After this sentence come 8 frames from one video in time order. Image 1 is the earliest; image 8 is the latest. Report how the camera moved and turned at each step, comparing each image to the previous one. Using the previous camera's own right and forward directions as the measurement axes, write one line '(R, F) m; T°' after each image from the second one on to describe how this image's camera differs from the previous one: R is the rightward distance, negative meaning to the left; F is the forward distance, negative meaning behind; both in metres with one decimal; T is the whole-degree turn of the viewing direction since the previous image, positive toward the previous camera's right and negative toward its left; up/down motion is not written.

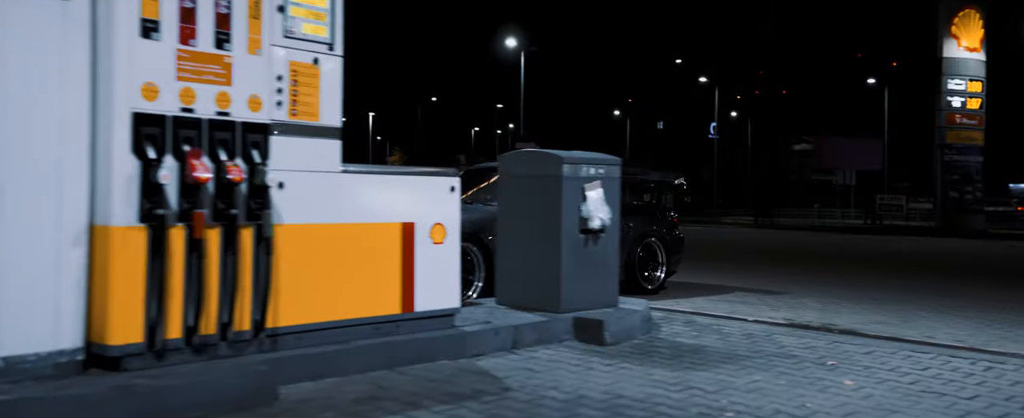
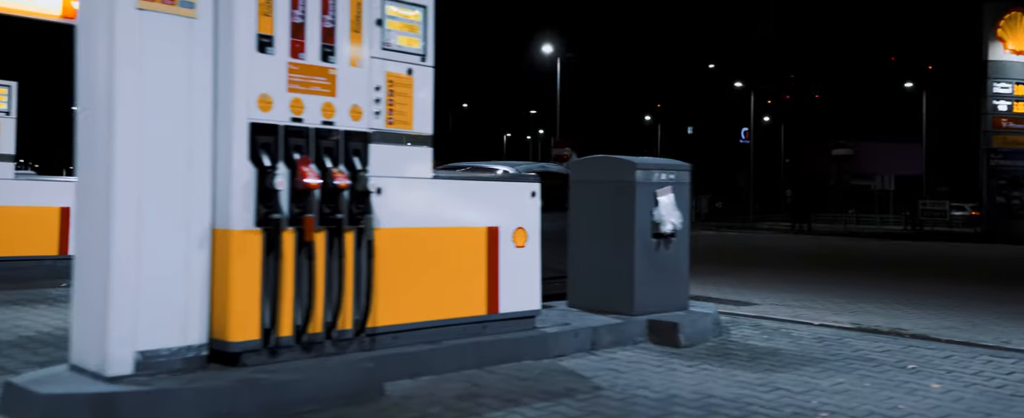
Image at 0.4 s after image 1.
(-0.3, -0.2) m; -3°
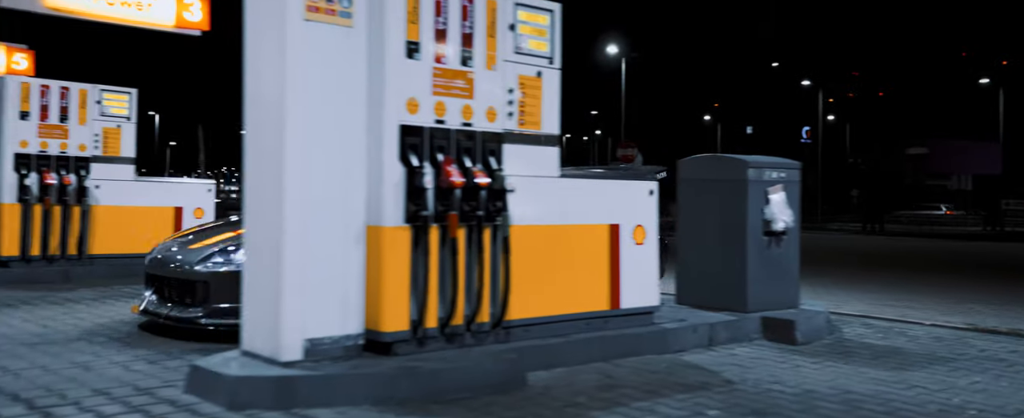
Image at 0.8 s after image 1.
(-0.4, -0.2) m; -5°
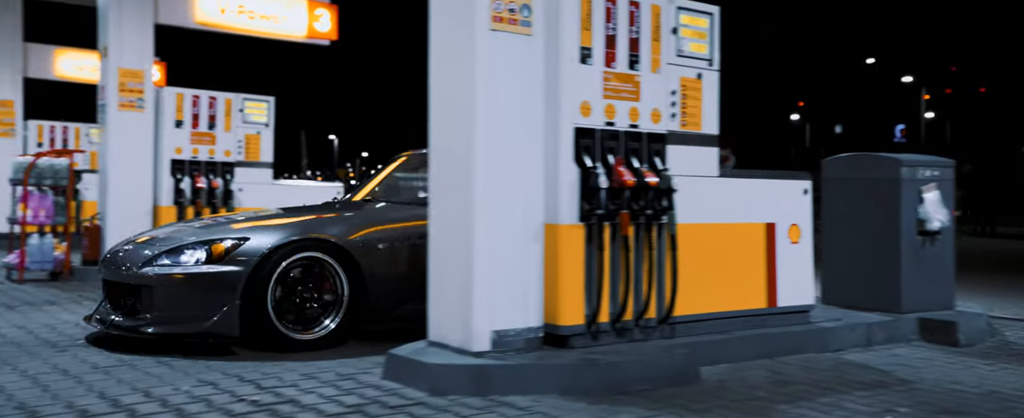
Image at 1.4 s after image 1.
(-0.4, -0.2) m; -7°
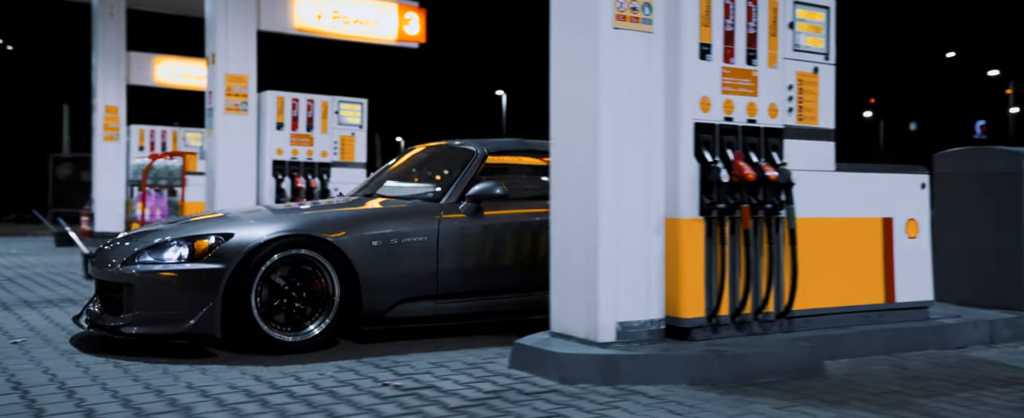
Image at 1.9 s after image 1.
(-0.3, -0.1) m; -5°
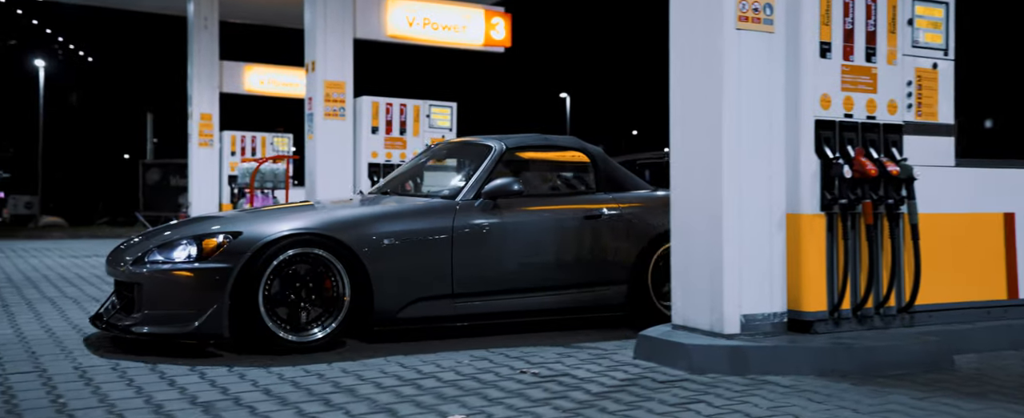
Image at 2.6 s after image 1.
(-0.3, -0.2) m; -5°
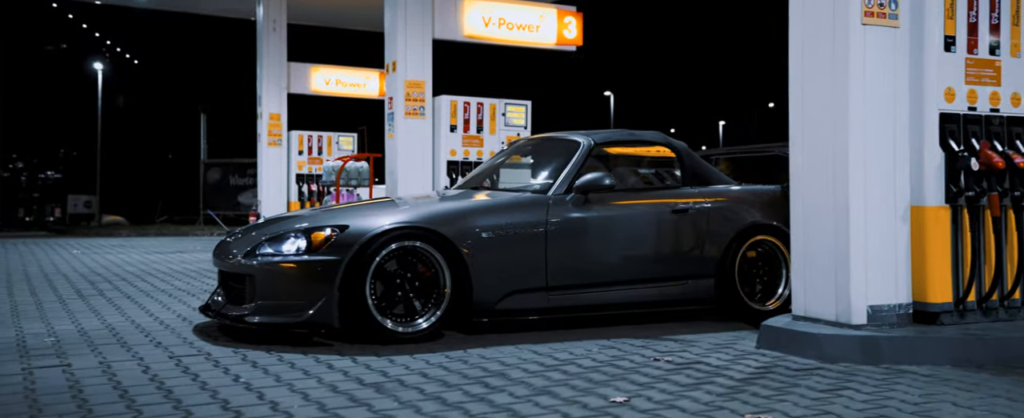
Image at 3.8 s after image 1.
(-0.5, -0.2) m; -3°
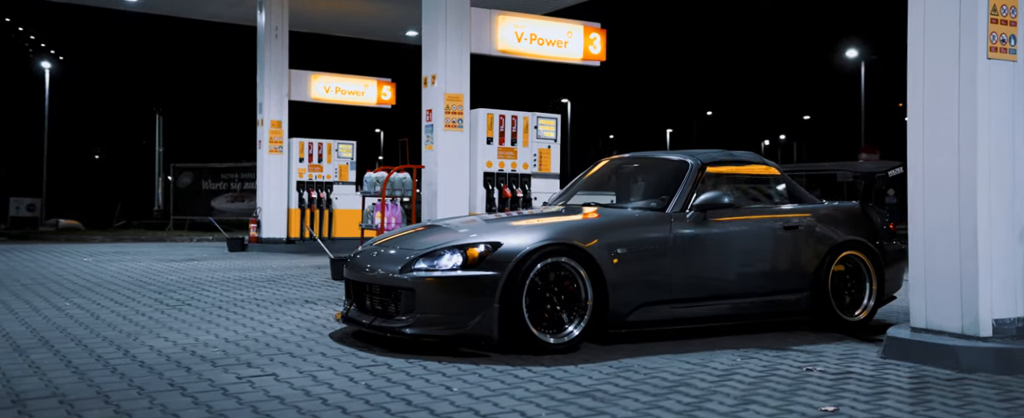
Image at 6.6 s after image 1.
(-1.1, -0.3) m; +2°
